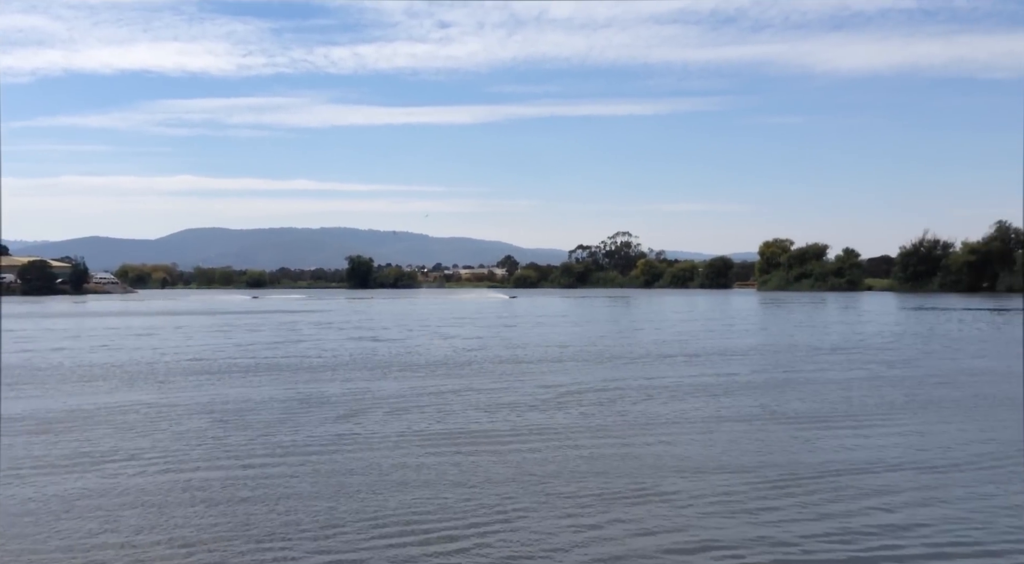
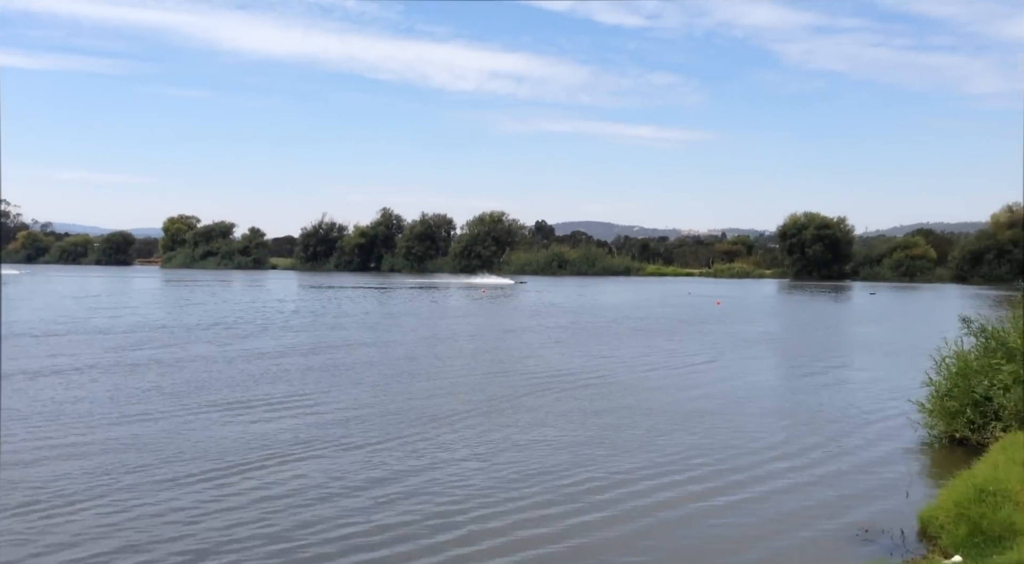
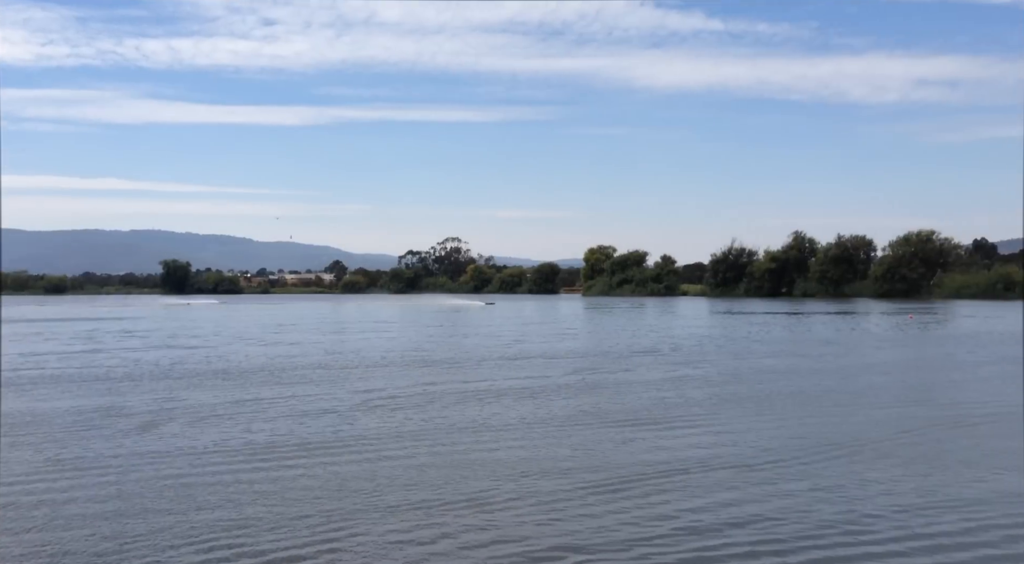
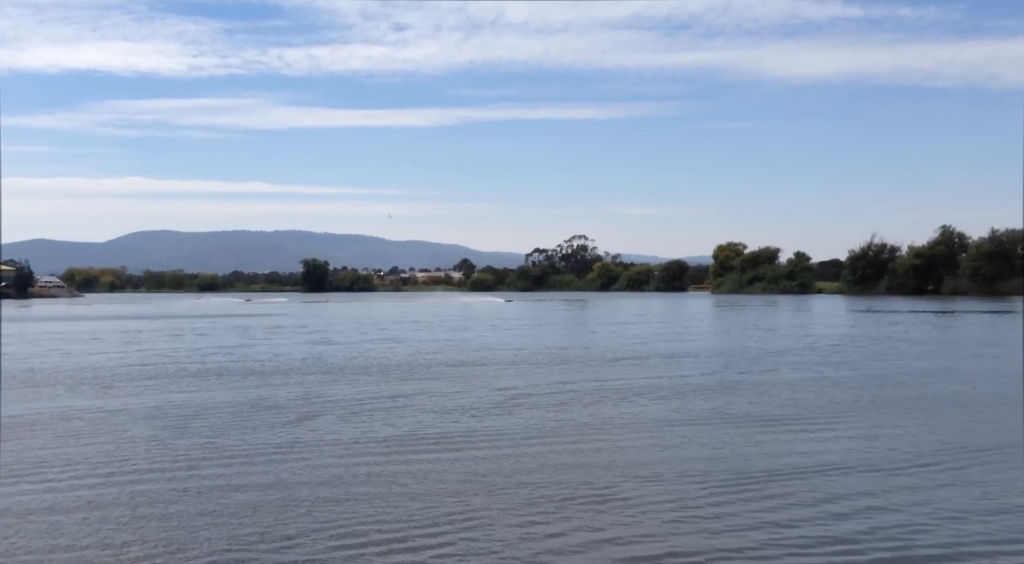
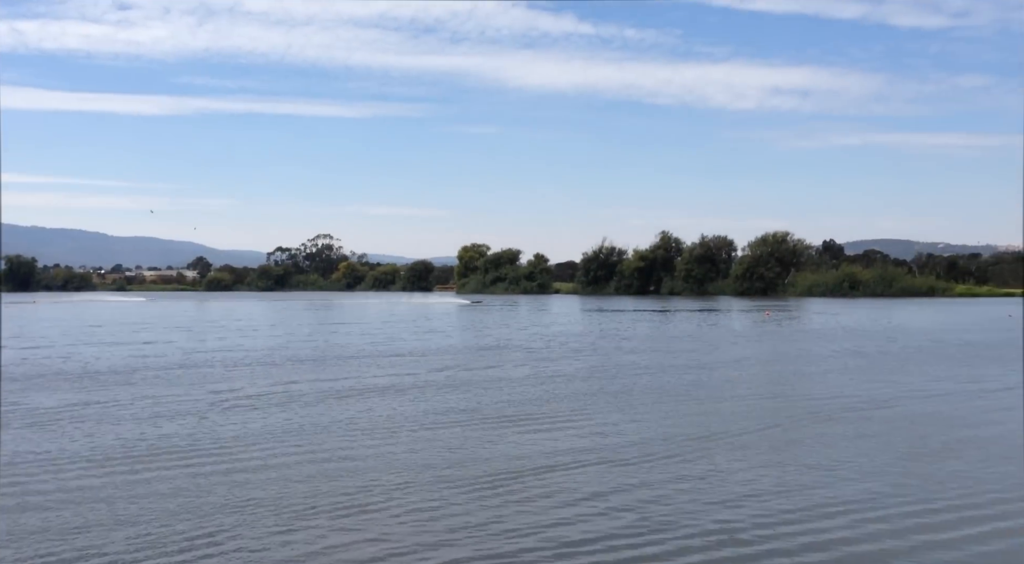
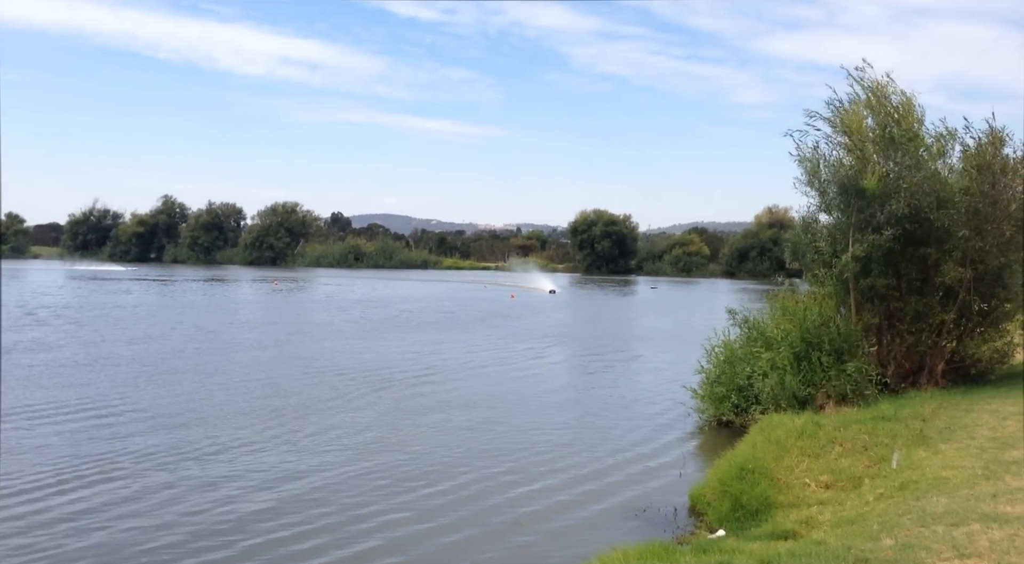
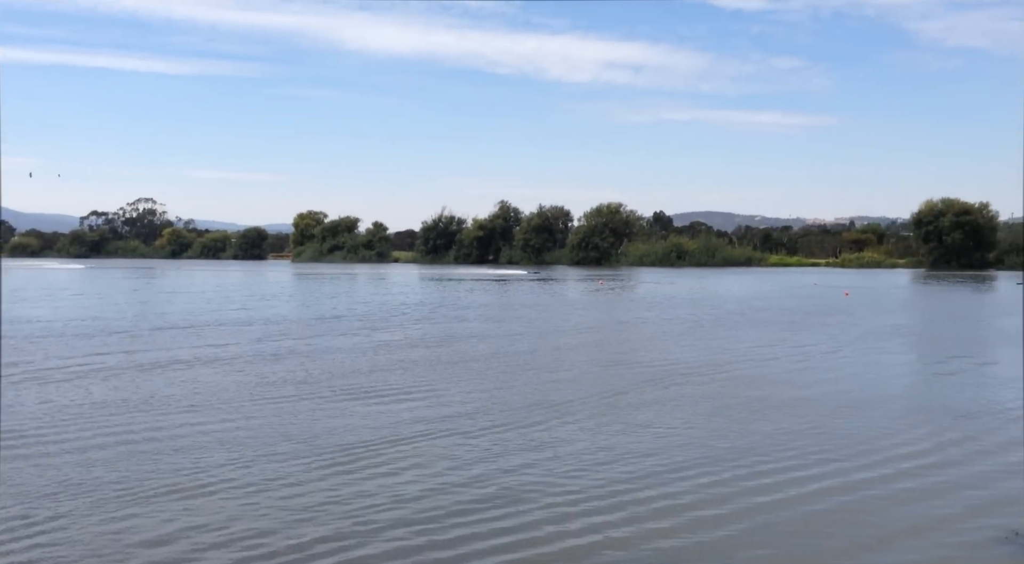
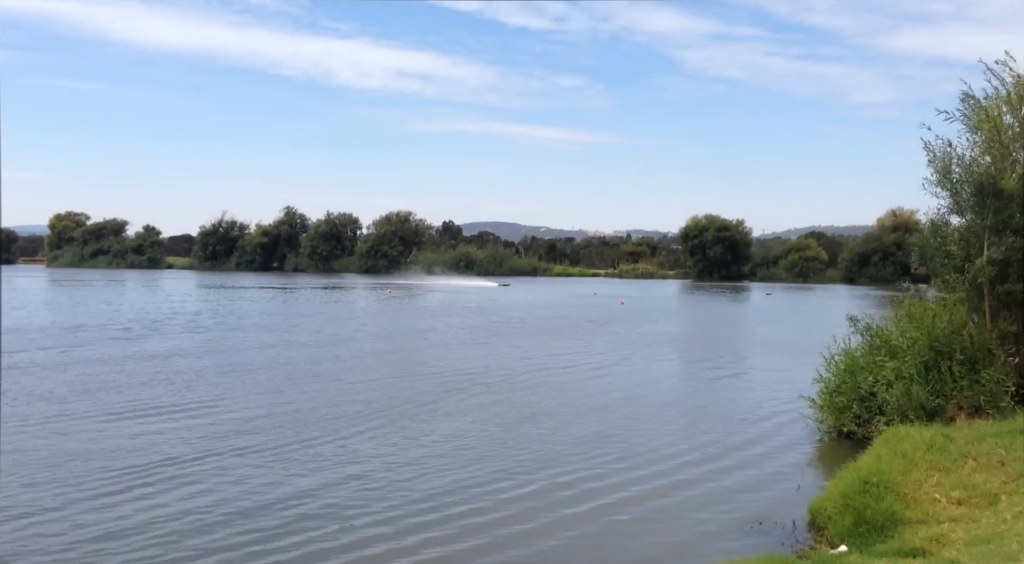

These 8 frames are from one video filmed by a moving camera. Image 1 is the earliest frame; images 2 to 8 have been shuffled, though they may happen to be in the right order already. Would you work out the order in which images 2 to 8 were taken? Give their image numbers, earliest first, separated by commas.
4, 3, 5, 7, 2, 8, 6
